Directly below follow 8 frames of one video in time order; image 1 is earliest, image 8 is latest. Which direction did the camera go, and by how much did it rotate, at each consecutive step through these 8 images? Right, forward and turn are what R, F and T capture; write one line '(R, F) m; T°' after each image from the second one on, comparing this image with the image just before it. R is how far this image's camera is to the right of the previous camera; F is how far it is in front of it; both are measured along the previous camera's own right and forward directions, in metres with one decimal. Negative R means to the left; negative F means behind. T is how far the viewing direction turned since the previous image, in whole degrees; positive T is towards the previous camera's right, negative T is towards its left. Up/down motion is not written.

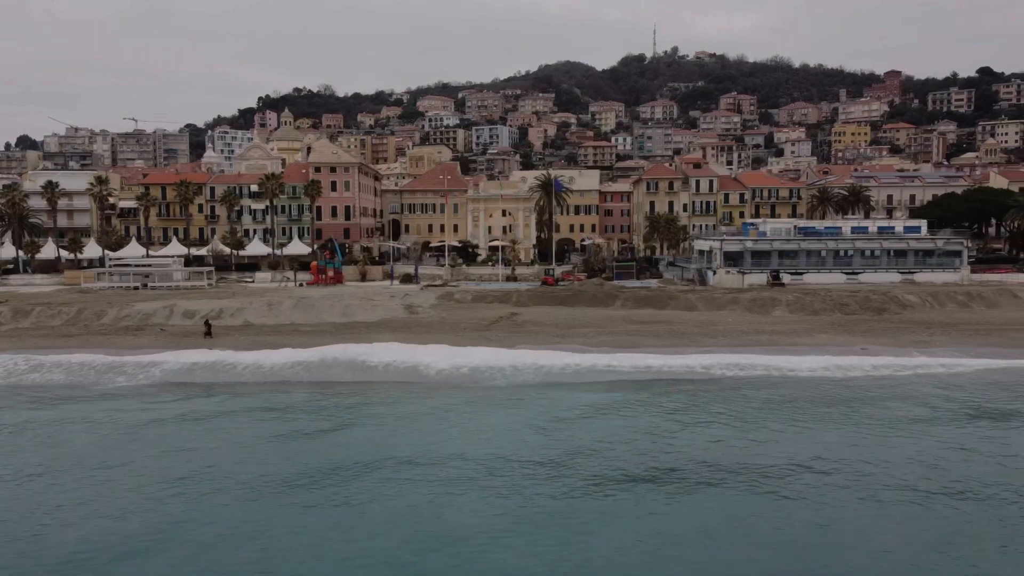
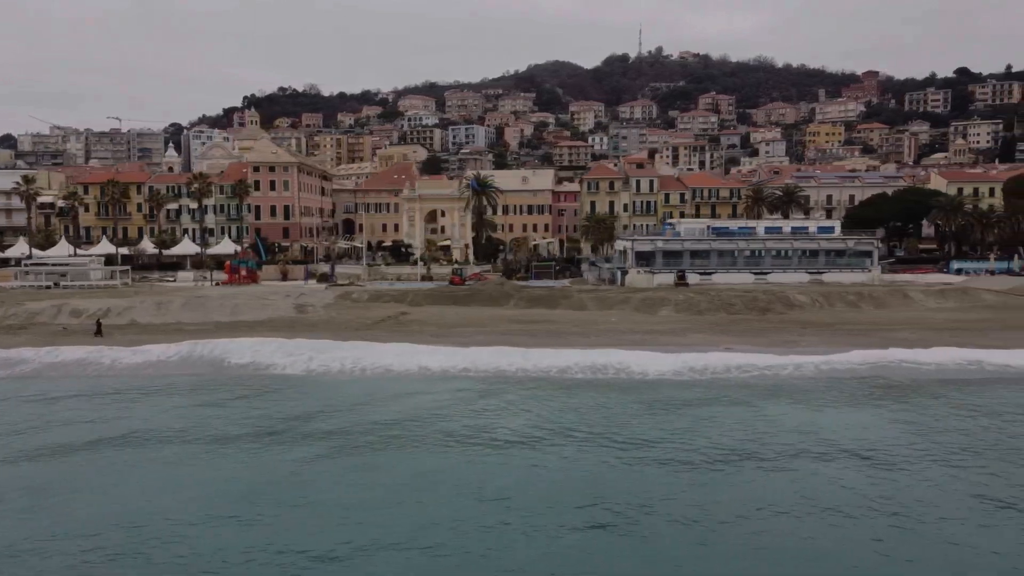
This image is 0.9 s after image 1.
(+4.4, -0.3) m; 0°
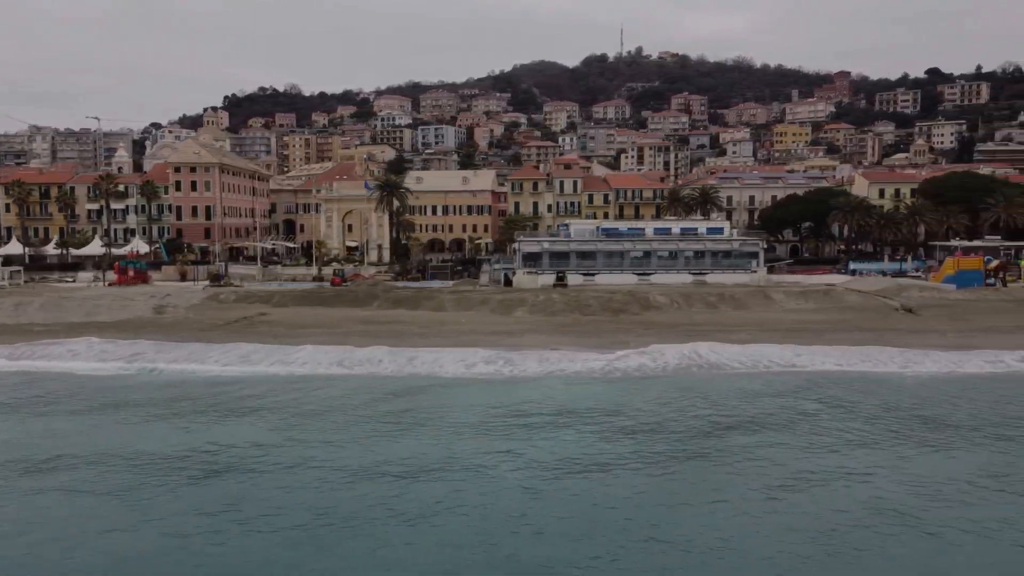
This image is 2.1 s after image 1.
(+5.7, -0.2) m; 0°
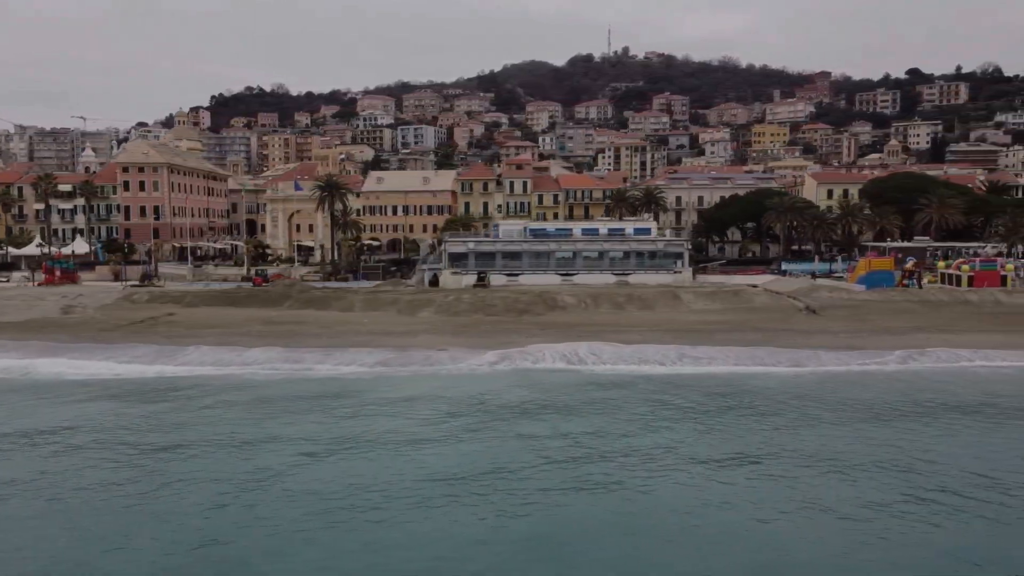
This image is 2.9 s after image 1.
(+3.7, -0.2) m; 0°
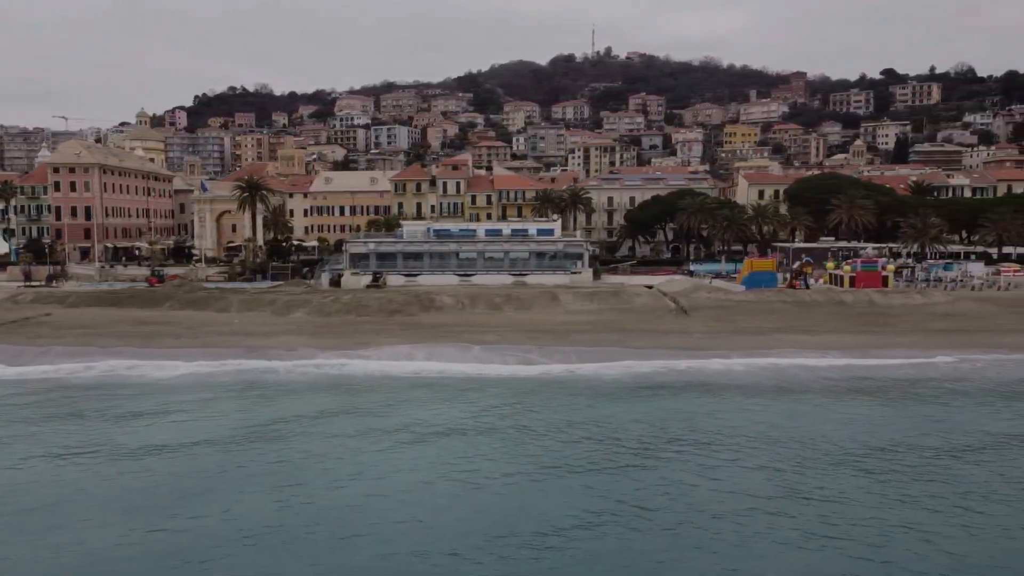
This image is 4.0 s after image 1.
(+5.0, -0.2) m; 0°
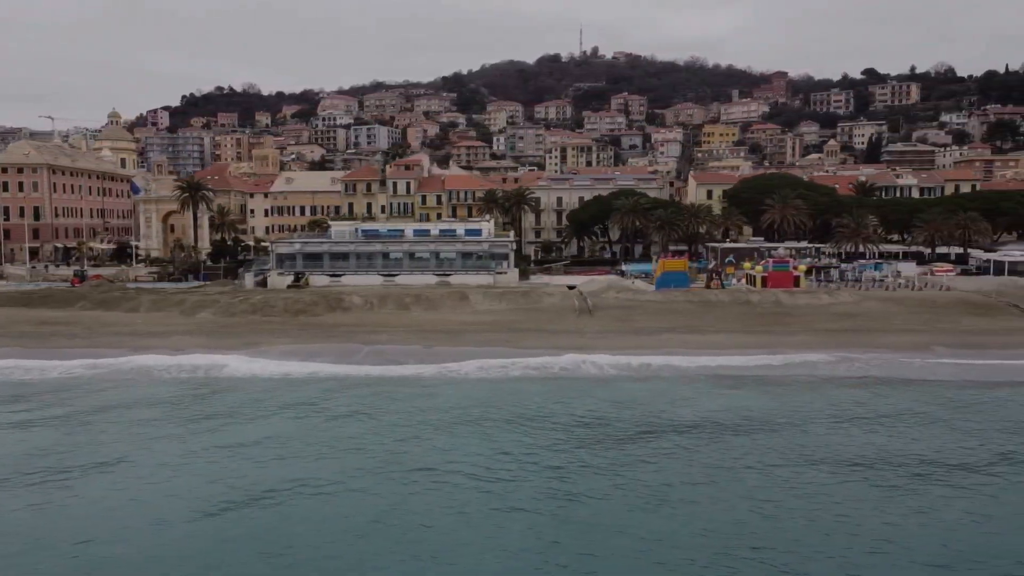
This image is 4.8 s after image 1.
(+3.8, -0.1) m; 0°
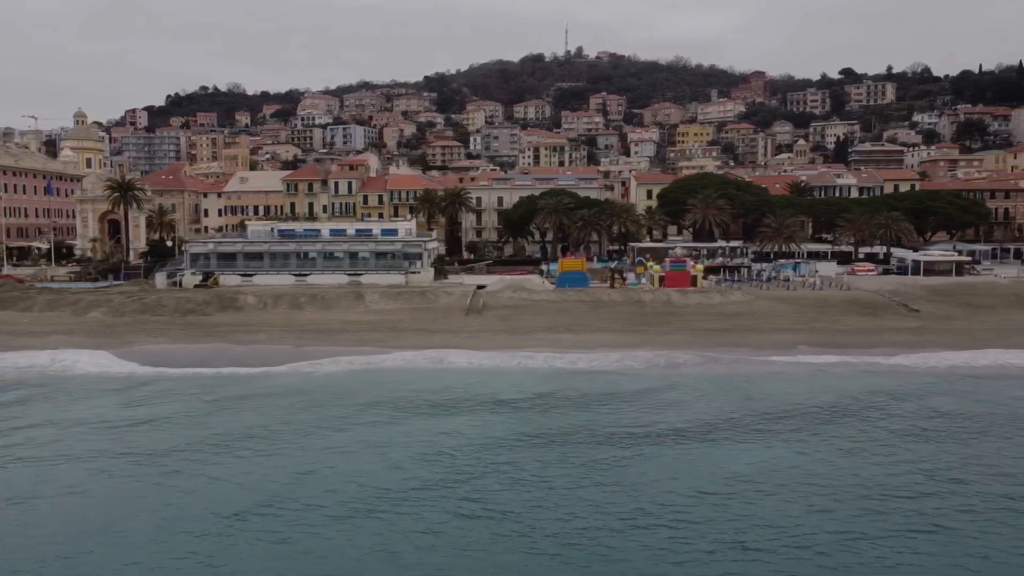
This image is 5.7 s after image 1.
(+4.3, 0.0) m; 0°
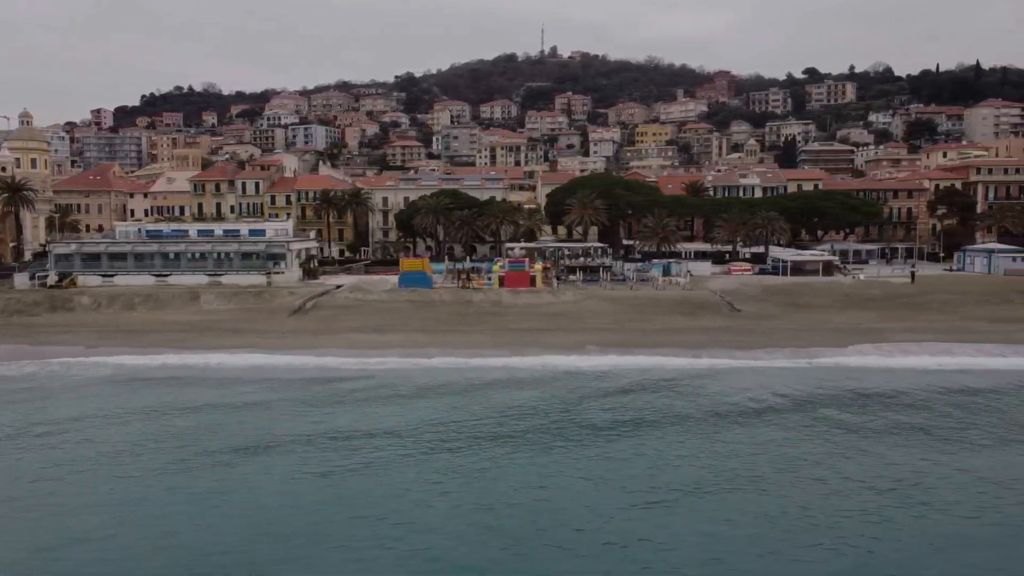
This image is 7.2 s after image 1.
(+6.7, -0.1) m; 0°
